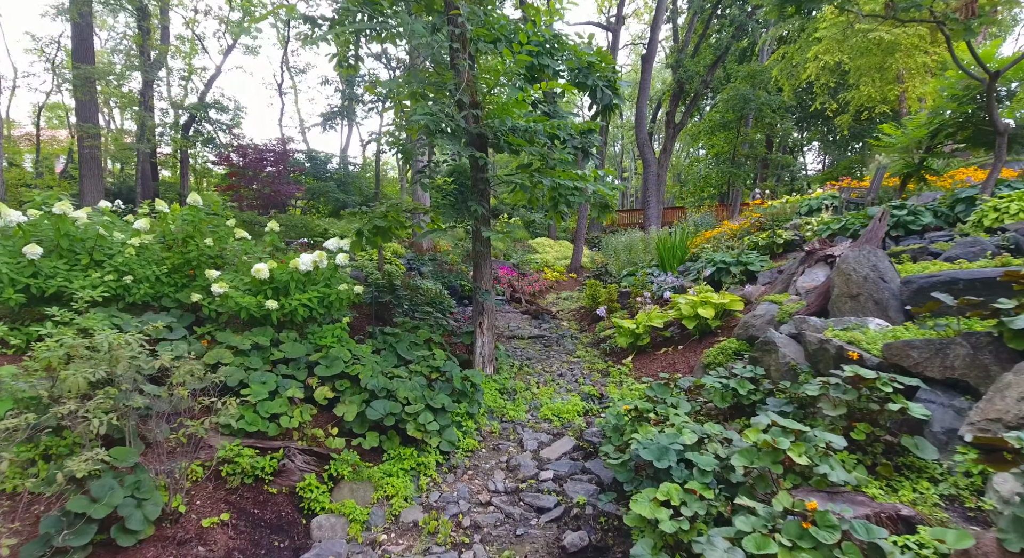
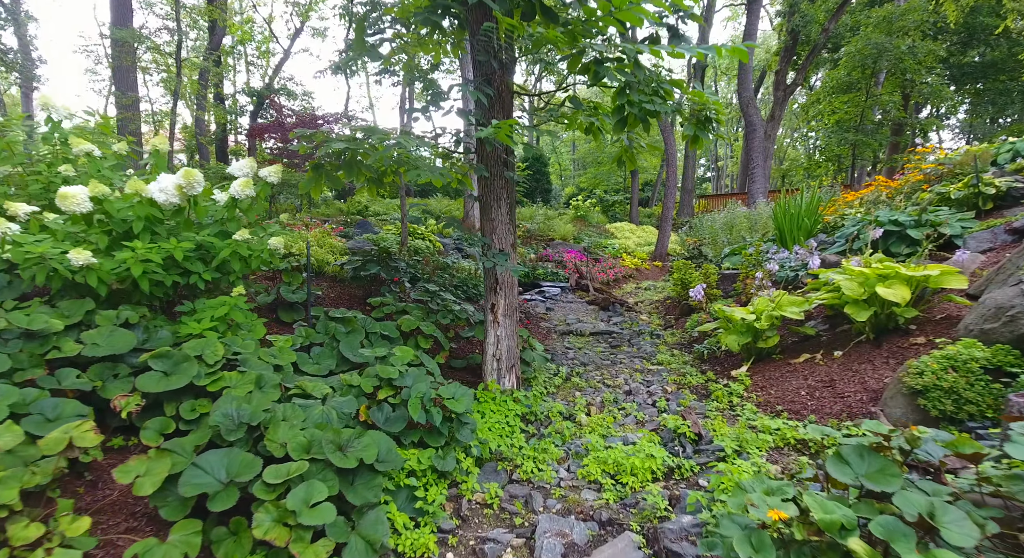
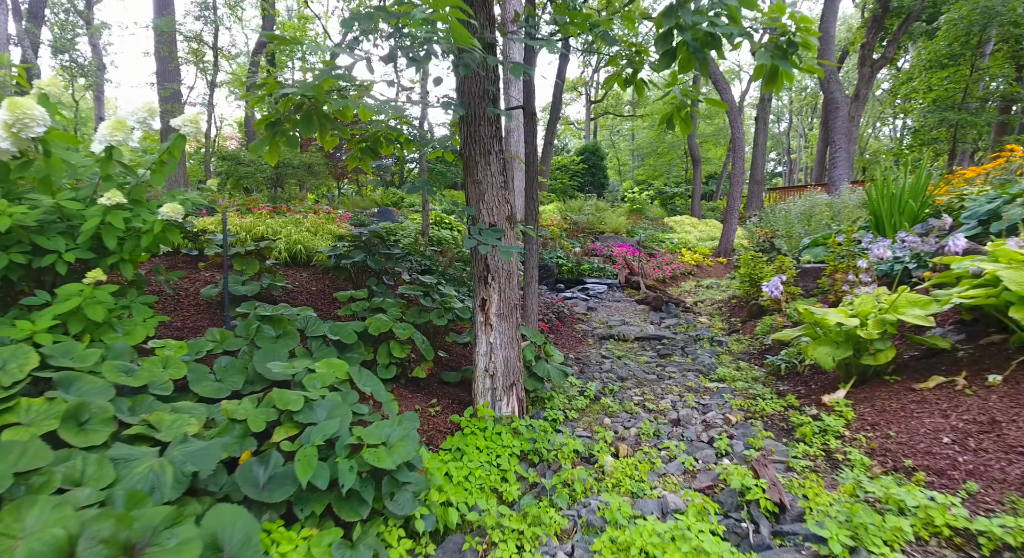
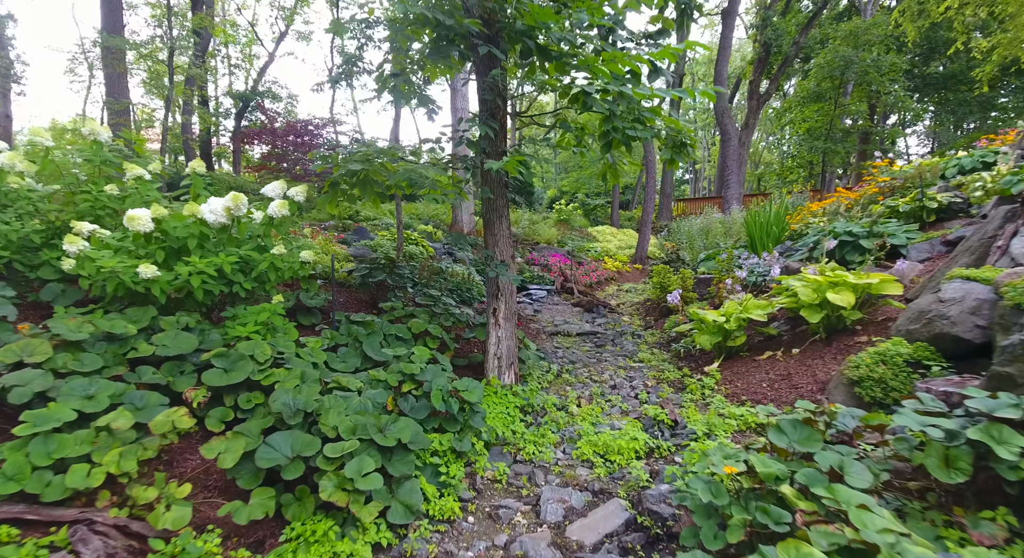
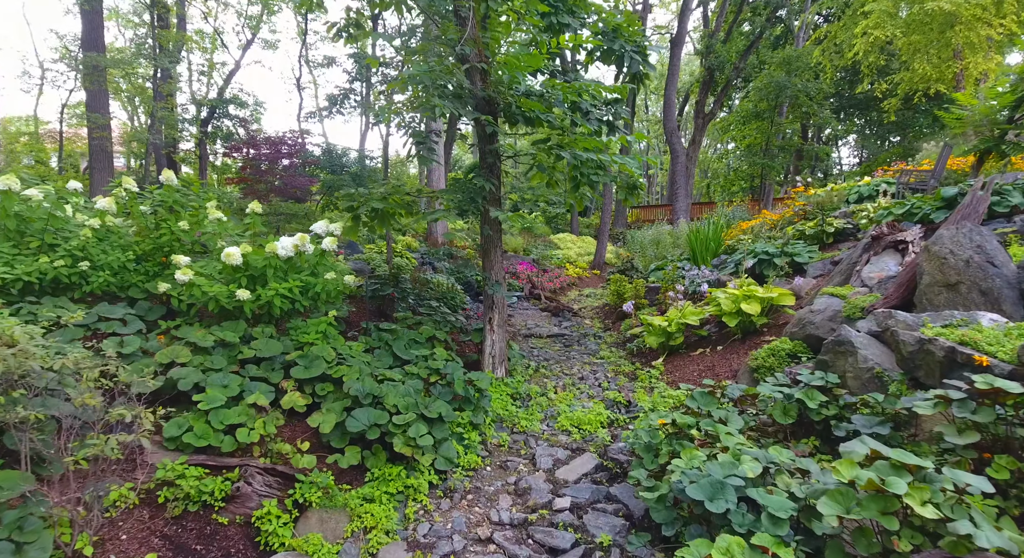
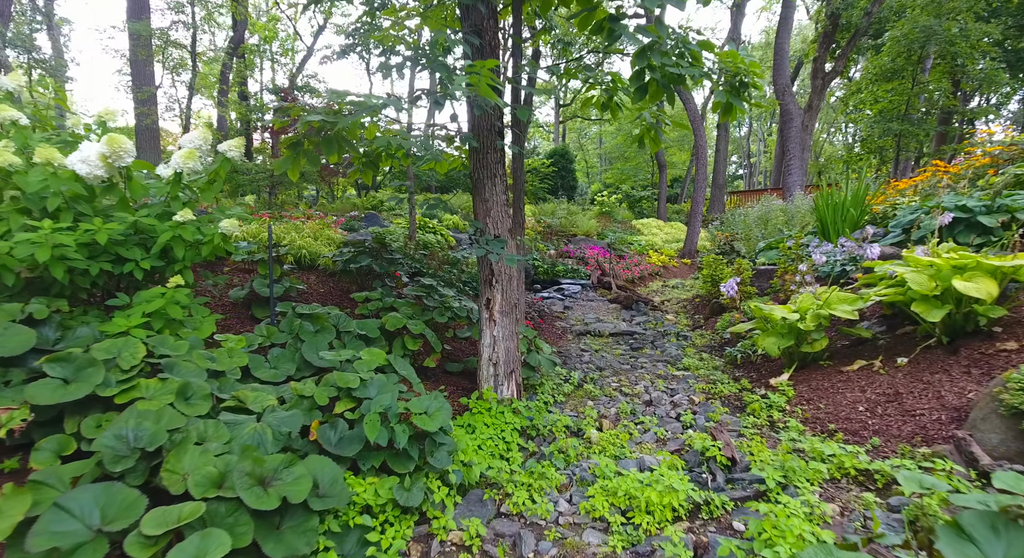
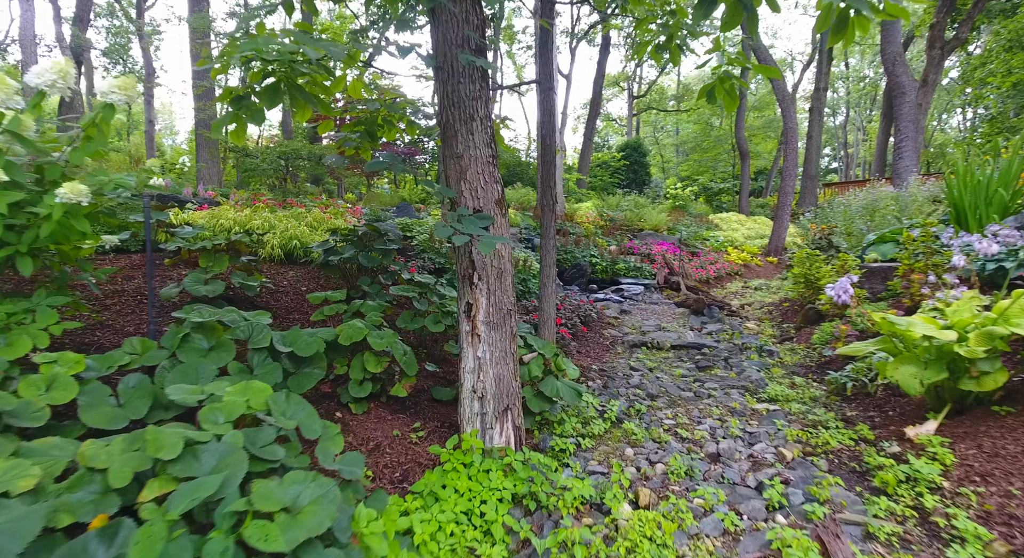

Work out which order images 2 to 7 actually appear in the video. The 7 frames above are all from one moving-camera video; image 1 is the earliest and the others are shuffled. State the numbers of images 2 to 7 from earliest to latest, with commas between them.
5, 4, 2, 6, 3, 7
